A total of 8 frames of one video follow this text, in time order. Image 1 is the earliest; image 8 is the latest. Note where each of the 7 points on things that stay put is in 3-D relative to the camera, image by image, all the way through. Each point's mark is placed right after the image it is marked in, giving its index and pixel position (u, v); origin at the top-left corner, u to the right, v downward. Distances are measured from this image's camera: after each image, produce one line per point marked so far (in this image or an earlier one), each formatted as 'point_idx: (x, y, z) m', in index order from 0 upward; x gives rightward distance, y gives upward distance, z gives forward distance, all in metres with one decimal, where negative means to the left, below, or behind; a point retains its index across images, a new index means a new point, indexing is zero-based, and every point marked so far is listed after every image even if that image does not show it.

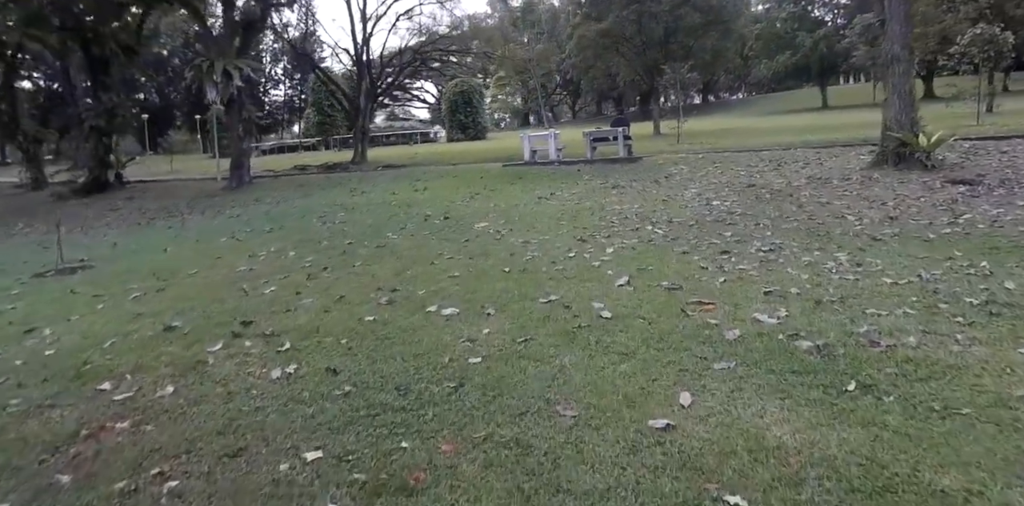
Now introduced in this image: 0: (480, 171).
0: (-0.9, +2.4, +16.7) m
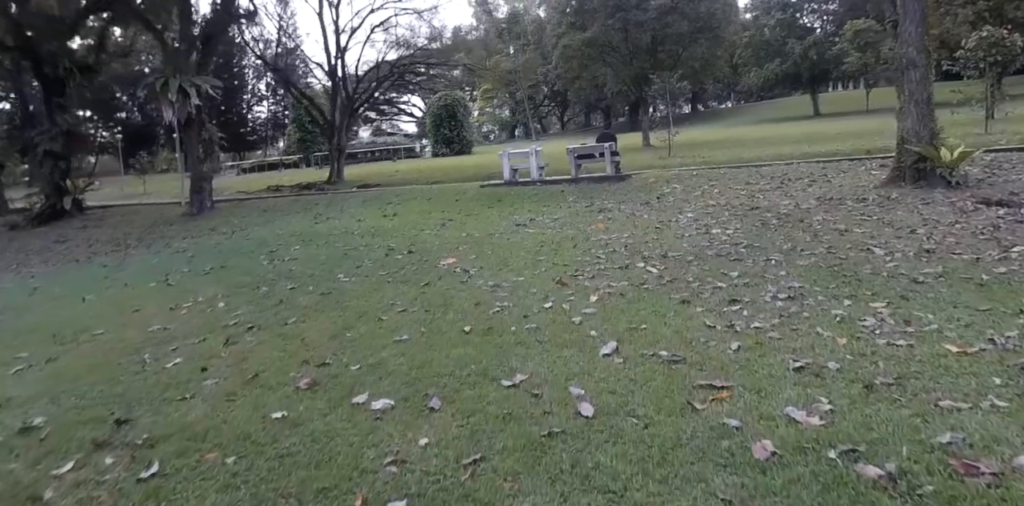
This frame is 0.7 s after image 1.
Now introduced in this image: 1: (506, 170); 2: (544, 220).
0: (-1.5, +1.6, +15.4) m
1: (-0.2, +2.1, +14.9) m
2: (+0.6, +0.6, +11.0) m
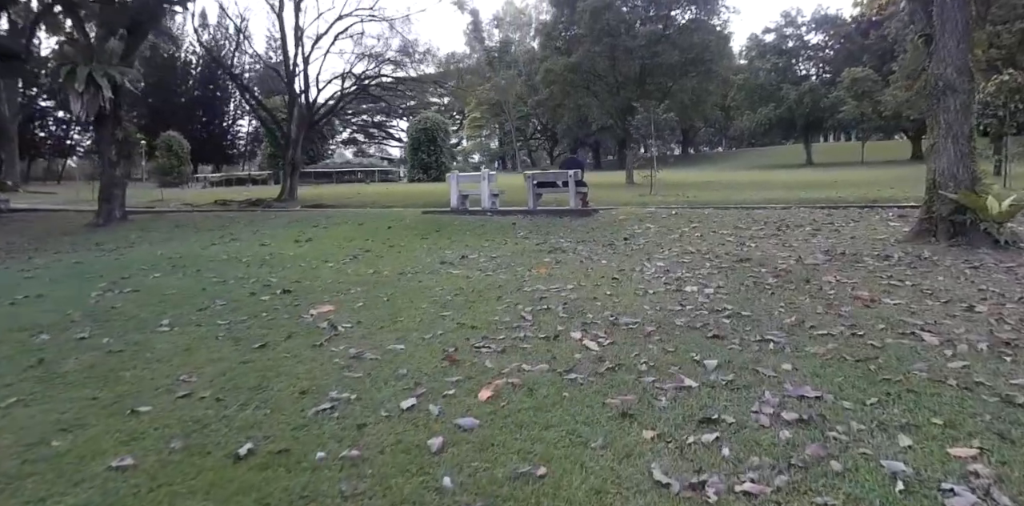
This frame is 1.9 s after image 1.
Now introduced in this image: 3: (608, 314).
0: (-2.6, +0.8, +13.0) m
1: (-1.3, +1.2, +12.6) m
2: (-0.5, -0.1, +8.7) m
3: (+0.9, -0.6, +5.5) m
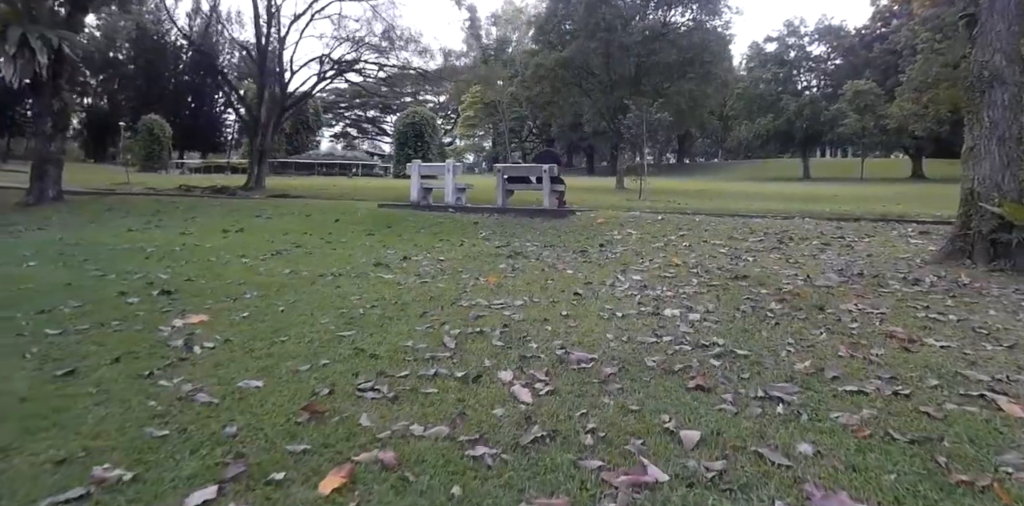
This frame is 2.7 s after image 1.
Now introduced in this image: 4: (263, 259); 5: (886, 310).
0: (-3.3, +0.9, +11.5) m
1: (-1.9, +1.2, +11.2) m
2: (-1.1, -0.1, +7.2) m
3: (+0.3, -0.7, +4.1) m
4: (-3.1, -0.1, +7.3) m
5: (+3.2, -0.5, +5.0) m
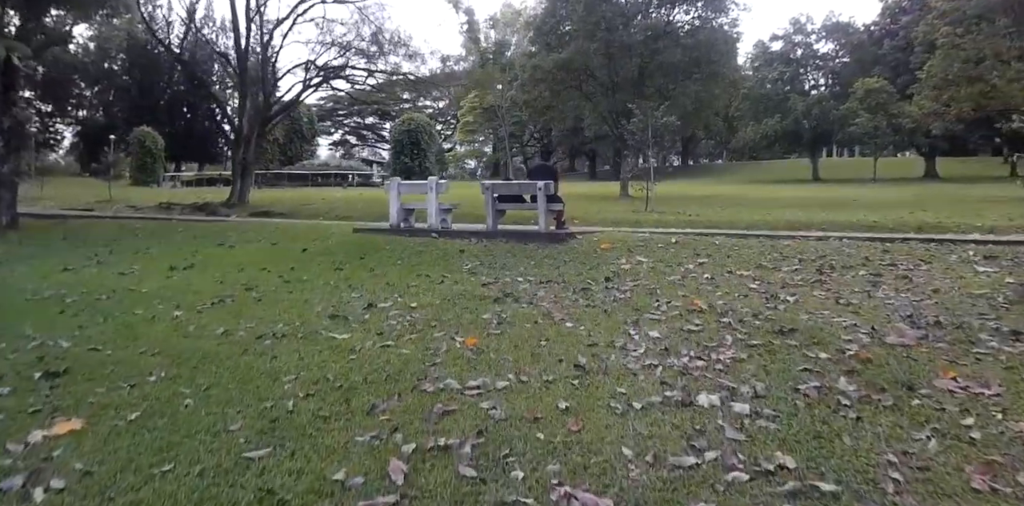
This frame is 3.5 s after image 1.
0: (-3.4, +0.3, +10.3) m
1: (-2.0, +0.7, +9.9) m
2: (-1.2, -0.6, +5.9) m
3: (+0.2, -1.1, +2.8) m
4: (-3.2, -0.6, +6.0) m
5: (+3.1, -0.9, +3.7) m
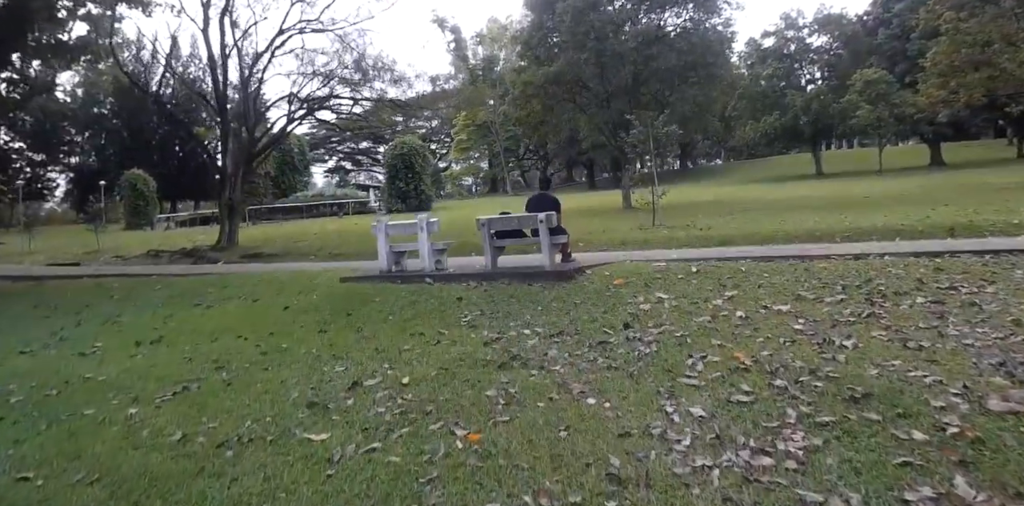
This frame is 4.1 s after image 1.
0: (-3.3, -0.5, +9.4) m
1: (-2.0, 0.0, +9.0) m
2: (-1.1, -1.2, +5.1) m
3: (+0.3, -1.5, +1.9) m
4: (-3.1, -1.3, +5.2) m
5: (+3.2, -1.1, +2.8) m
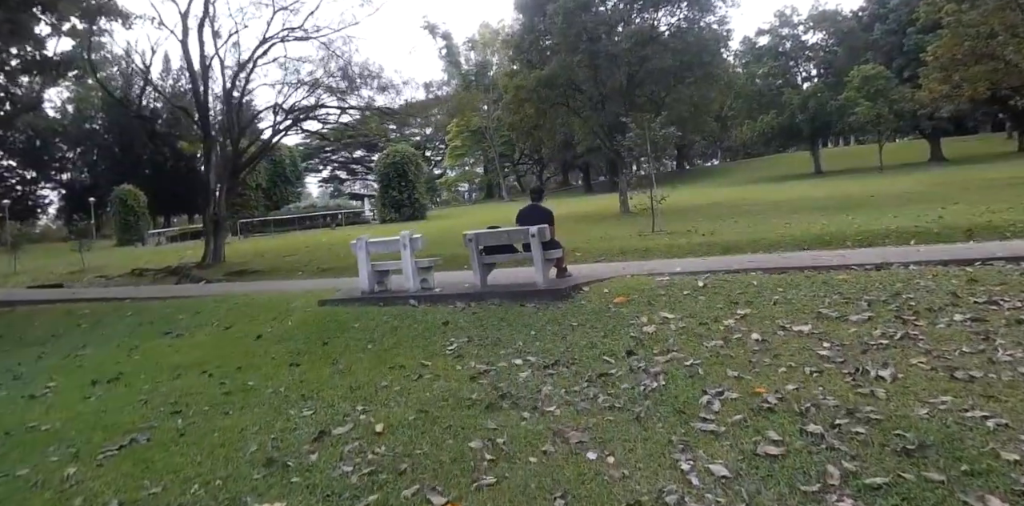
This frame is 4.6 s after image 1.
0: (-3.4, -0.9, +8.8) m
1: (-2.1, -0.3, +8.4) m
2: (-1.2, -1.4, +4.4) m
3: (+0.2, -1.7, +1.3) m
4: (-3.2, -1.6, +4.5) m
5: (+3.1, -1.2, +2.2) m
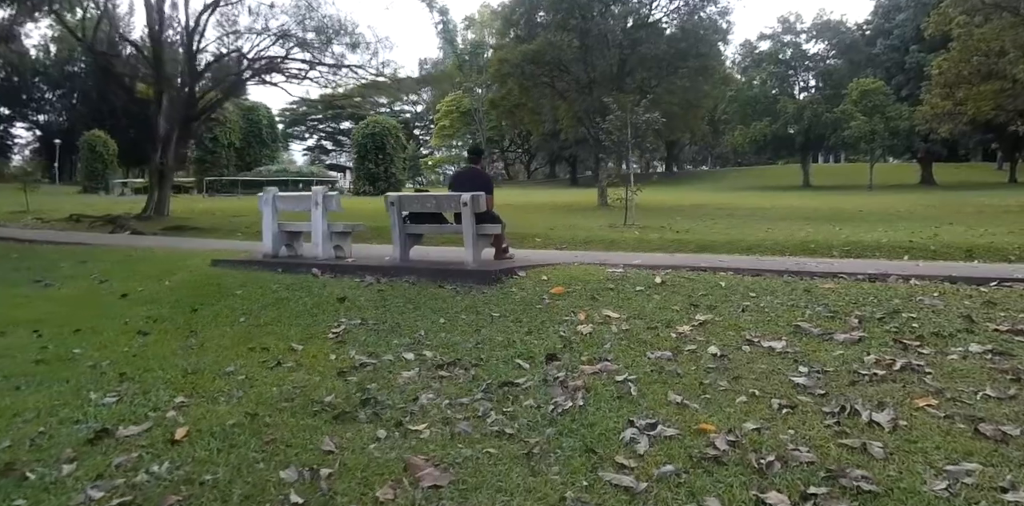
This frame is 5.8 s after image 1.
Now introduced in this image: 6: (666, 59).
0: (-4.3, -0.2, +7.4) m
1: (-2.9, +0.2, +7.0) m
2: (-2.0, -1.0, +3.1) m
3: (-0.5, -1.5, 0.0) m
4: (-4.0, -1.1, +3.1) m
5: (+2.3, -1.3, +1.0) m
6: (+5.2, +6.6, +19.9) m
